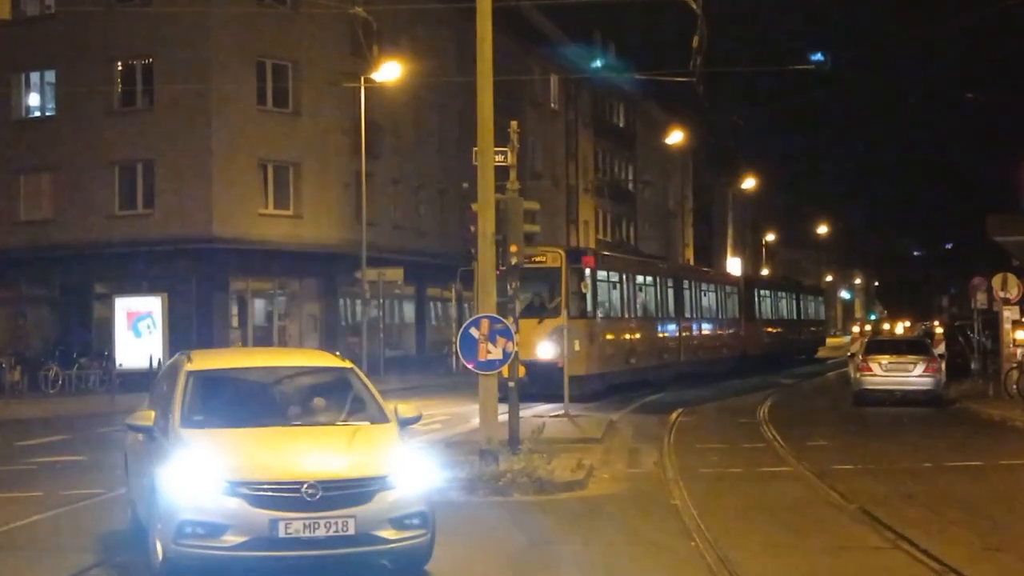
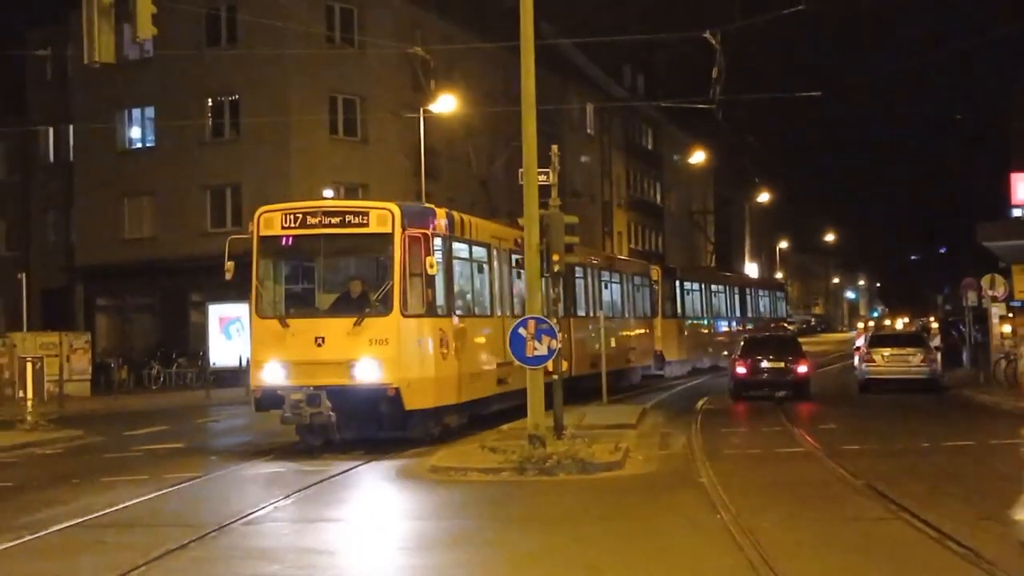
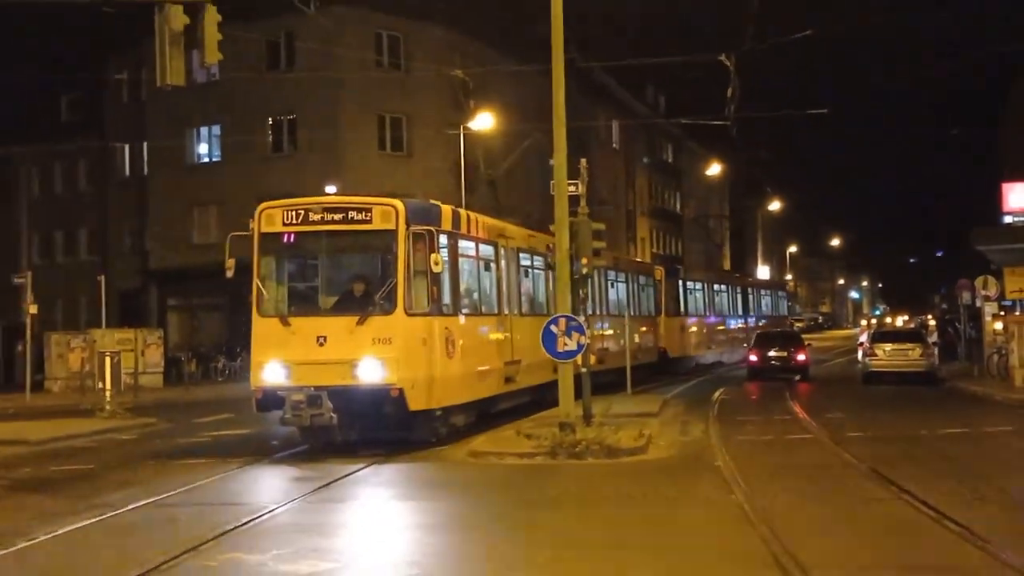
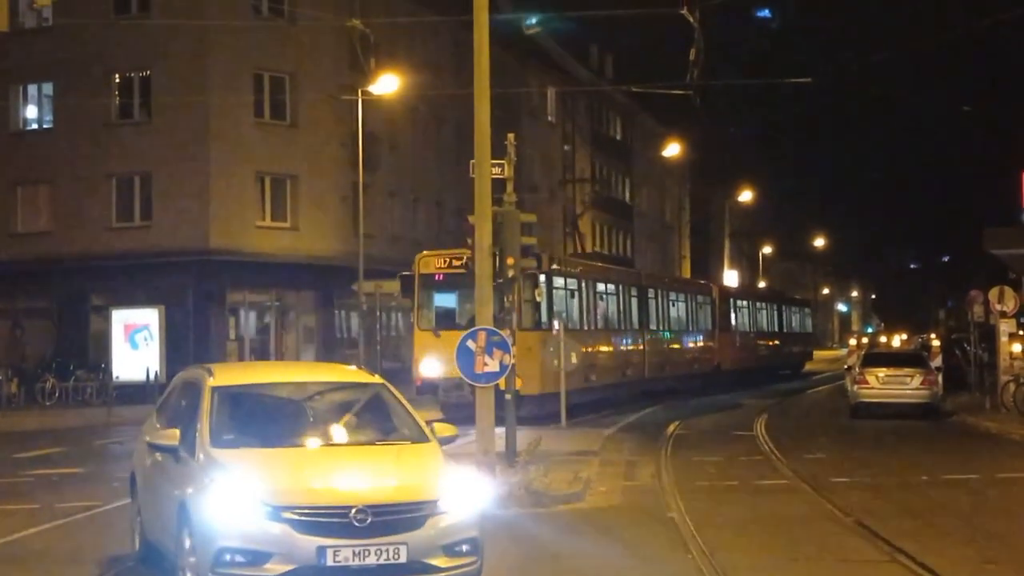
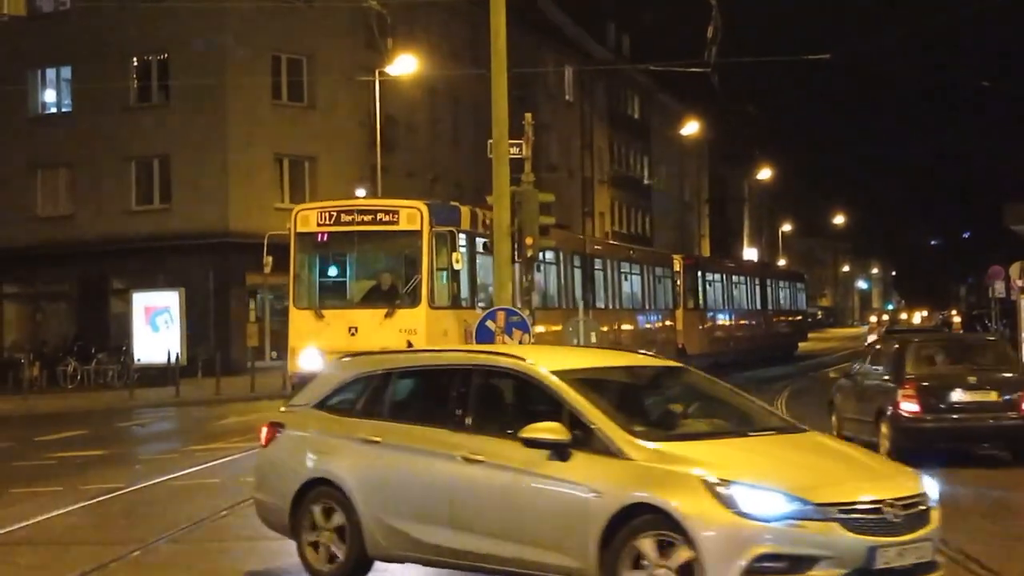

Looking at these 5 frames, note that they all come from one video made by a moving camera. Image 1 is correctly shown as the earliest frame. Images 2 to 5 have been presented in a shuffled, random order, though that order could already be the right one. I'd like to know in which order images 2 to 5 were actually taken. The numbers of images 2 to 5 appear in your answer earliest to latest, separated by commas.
4, 5, 2, 3
